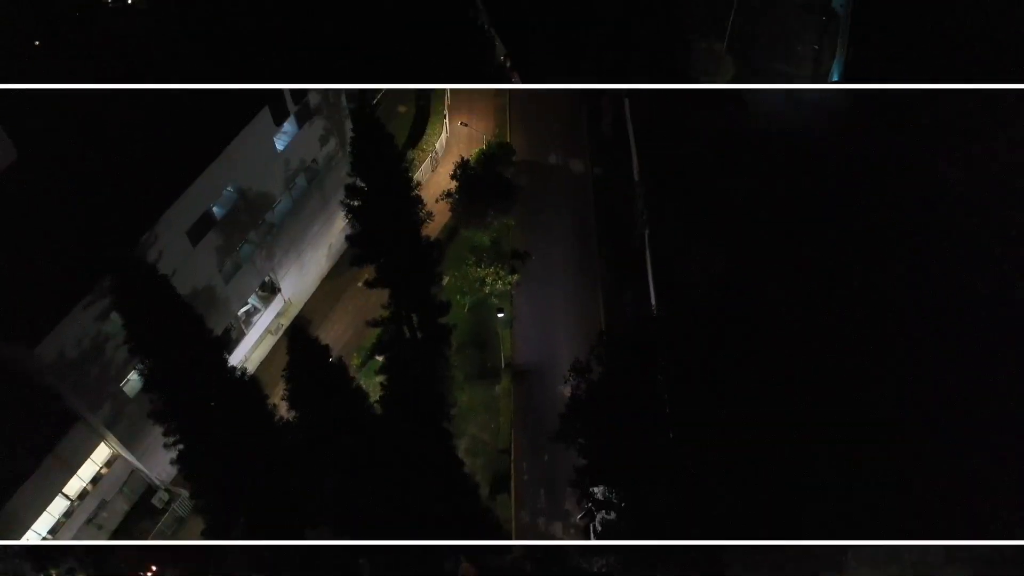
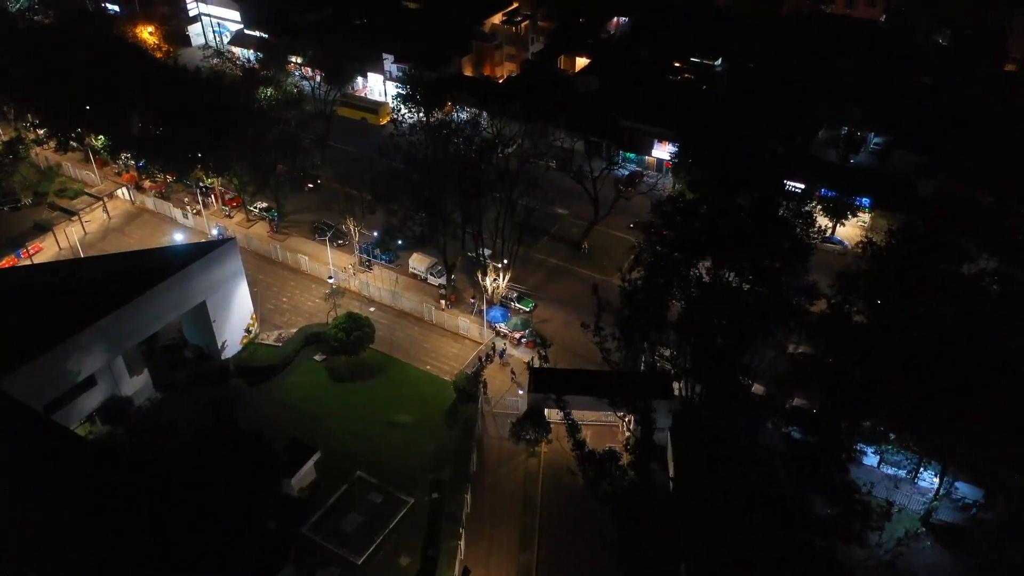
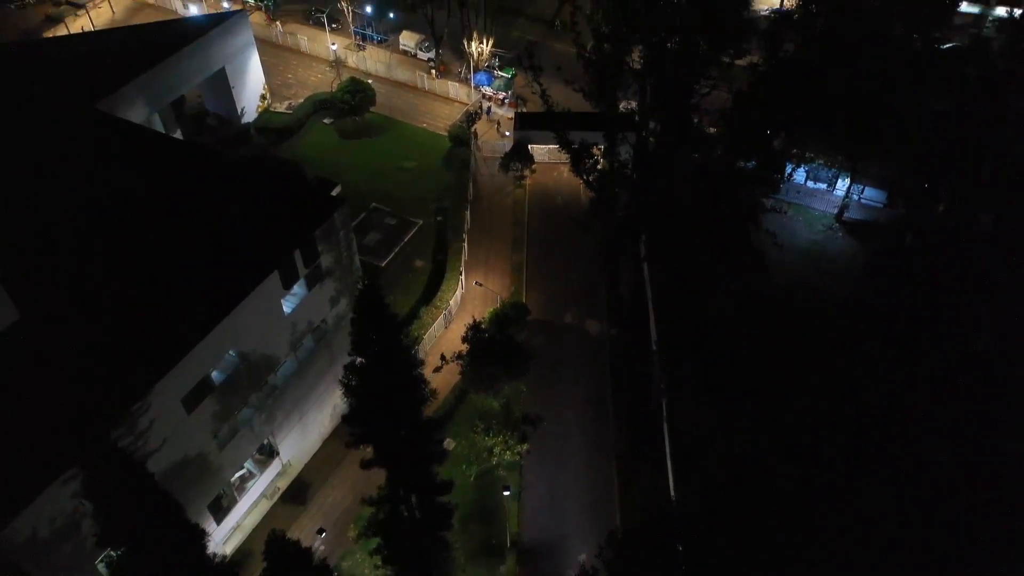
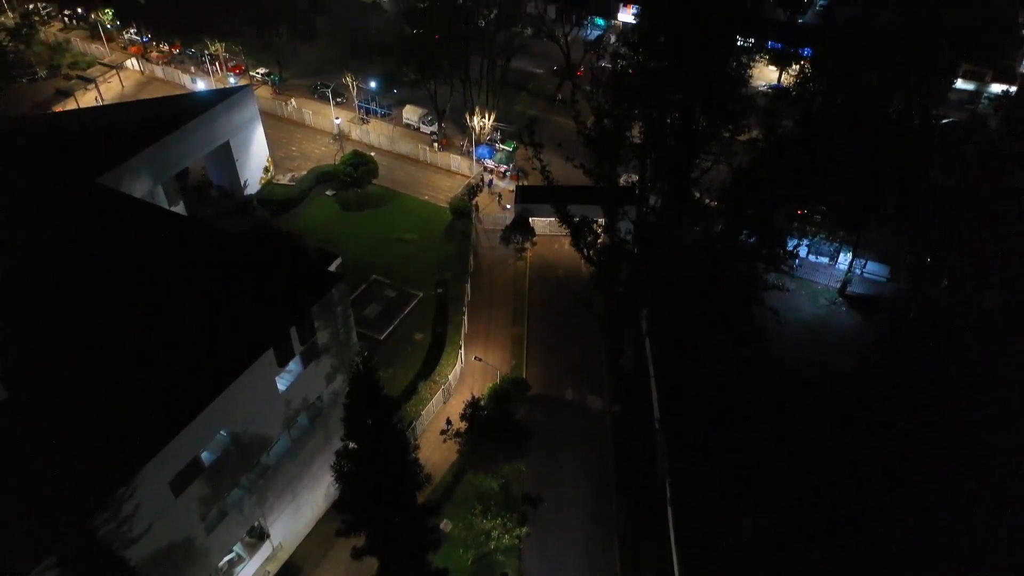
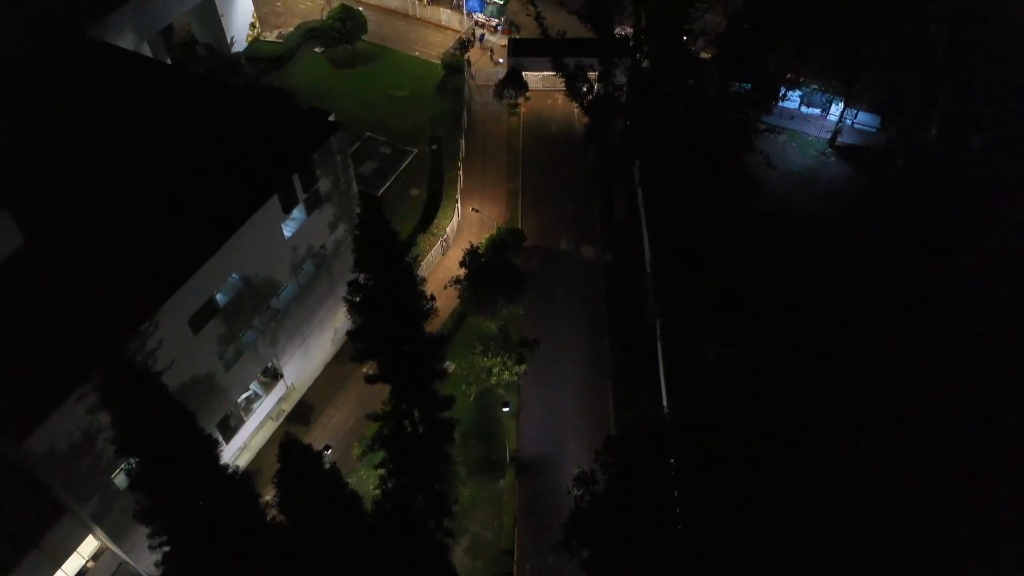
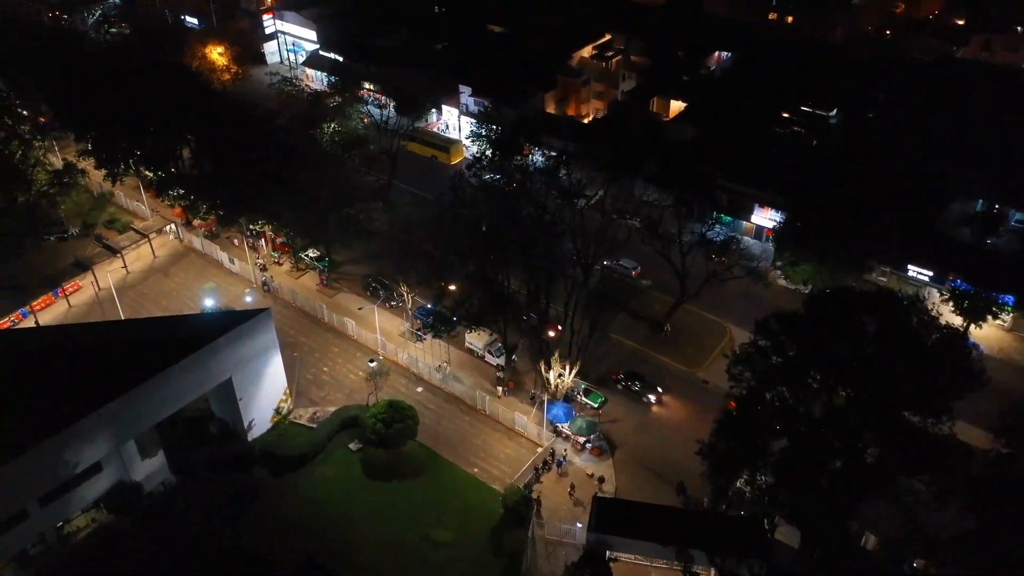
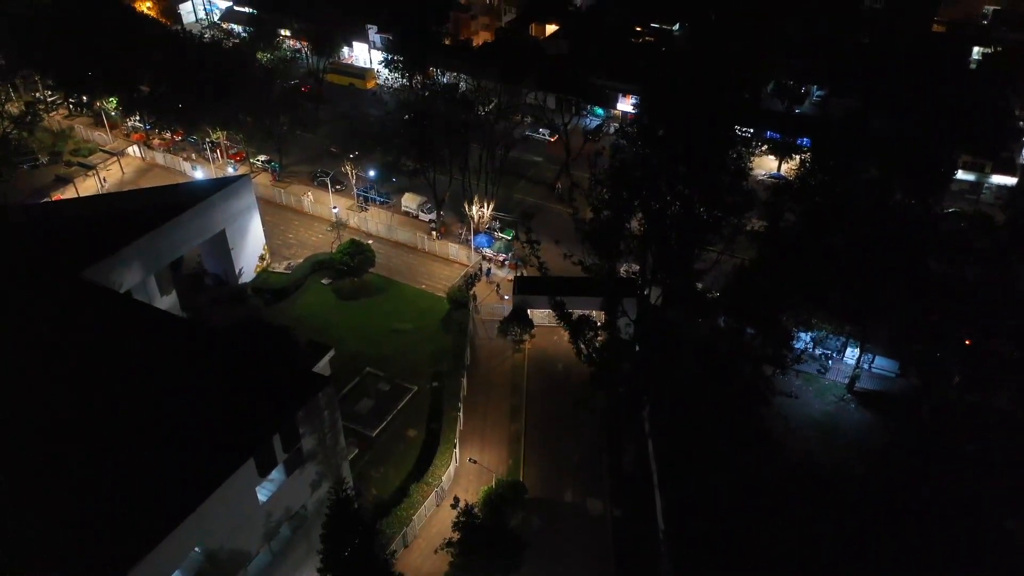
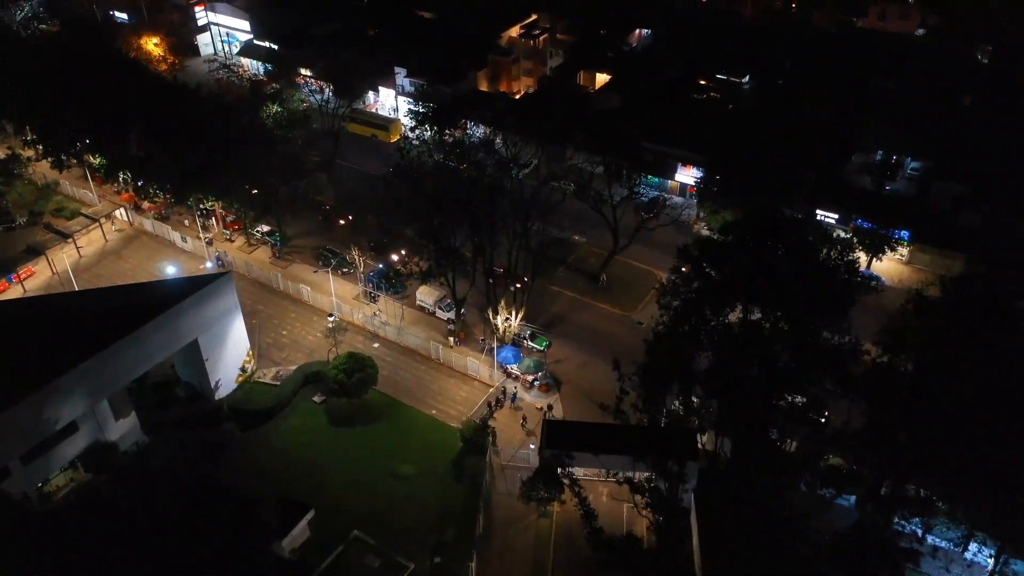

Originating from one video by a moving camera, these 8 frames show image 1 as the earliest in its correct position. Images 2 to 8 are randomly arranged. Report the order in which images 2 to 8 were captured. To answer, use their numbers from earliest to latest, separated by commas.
5, 3, 4, 7, 2, 8, 6
